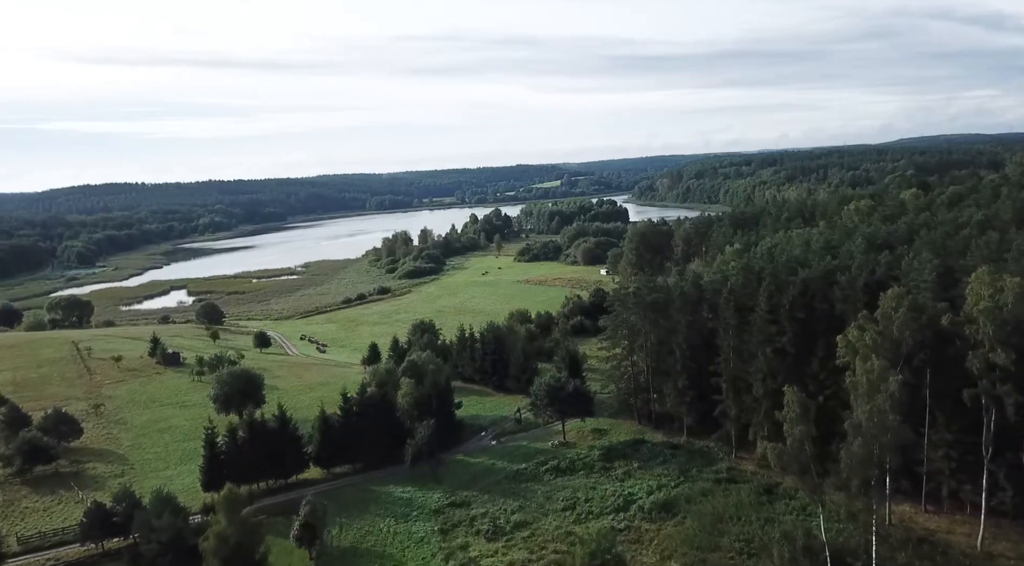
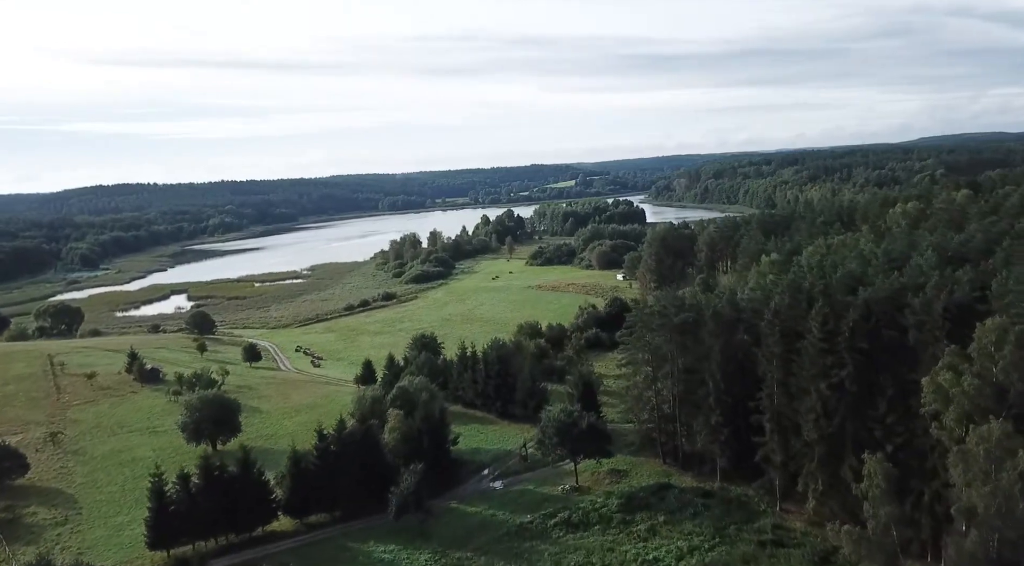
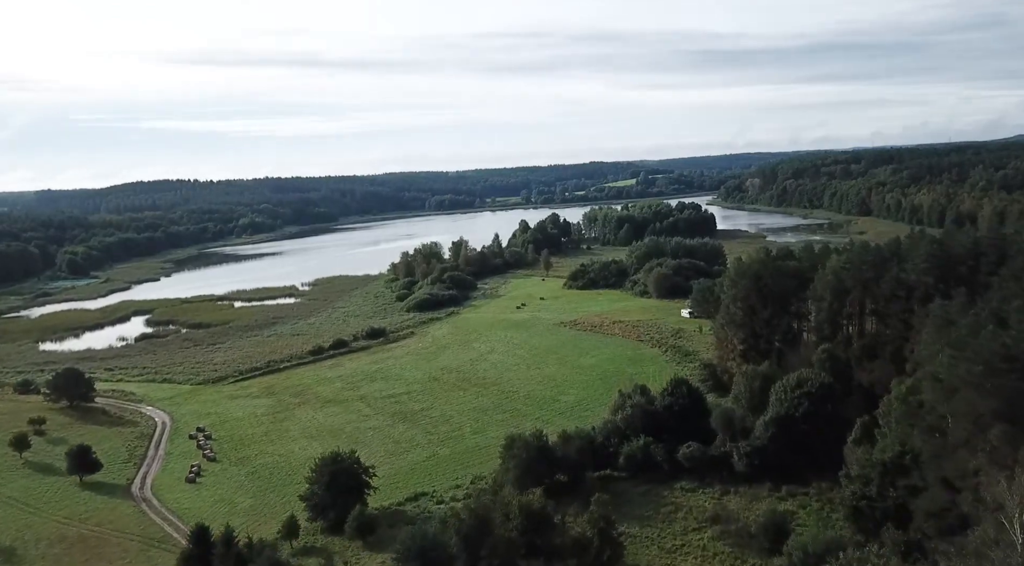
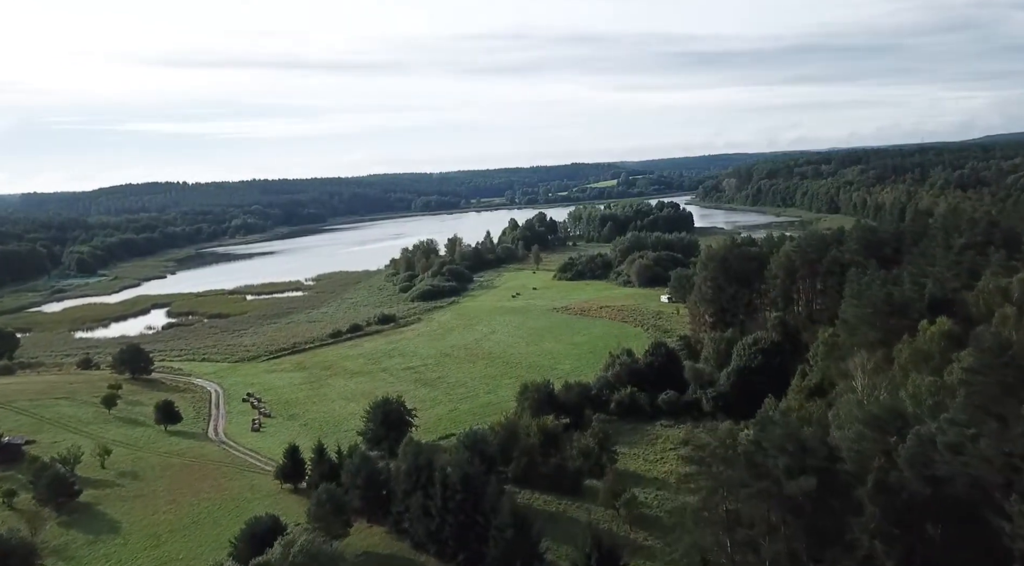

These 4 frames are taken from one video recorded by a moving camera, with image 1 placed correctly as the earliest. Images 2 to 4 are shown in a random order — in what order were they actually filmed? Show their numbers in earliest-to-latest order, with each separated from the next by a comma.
2, 4, 3
